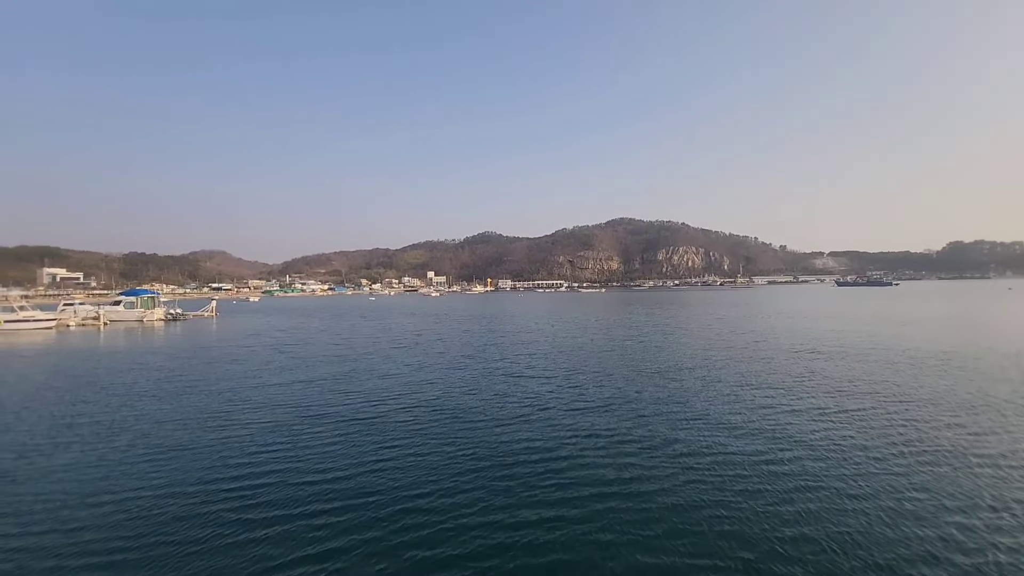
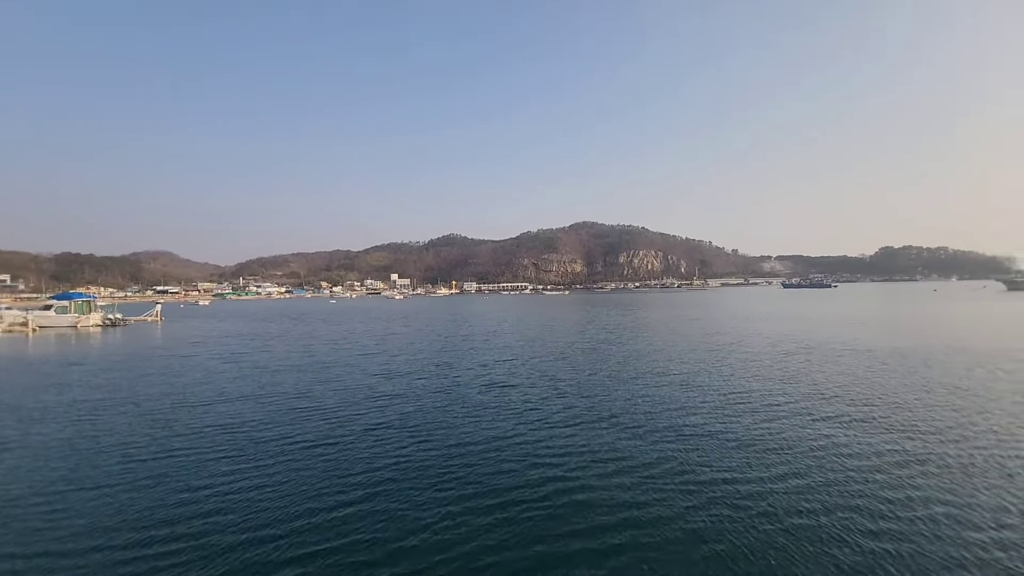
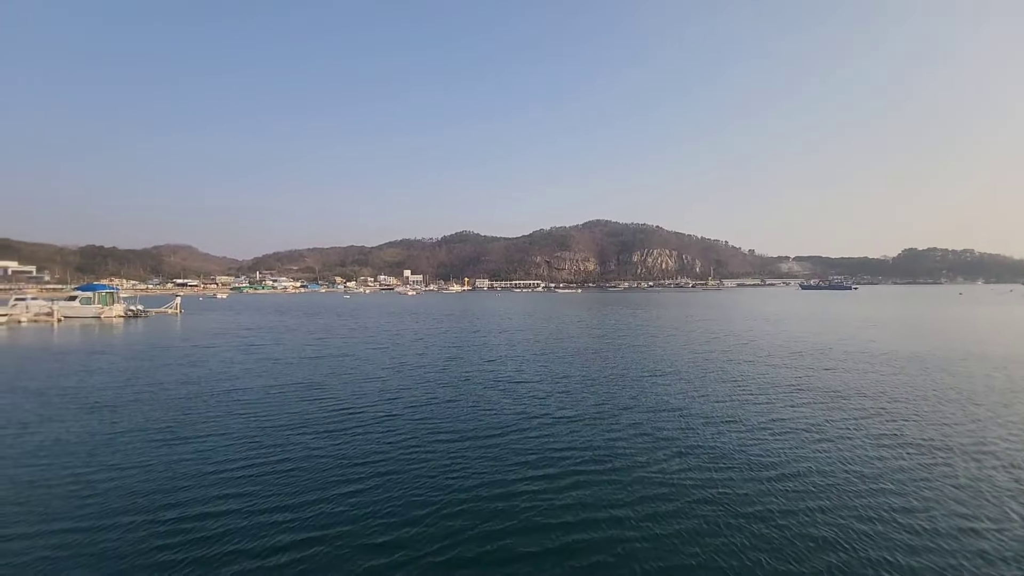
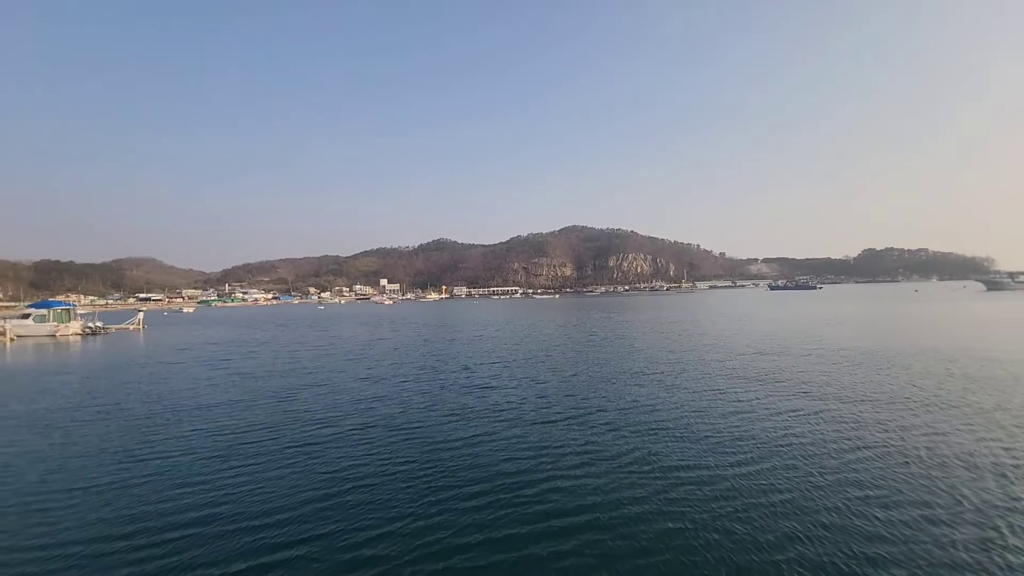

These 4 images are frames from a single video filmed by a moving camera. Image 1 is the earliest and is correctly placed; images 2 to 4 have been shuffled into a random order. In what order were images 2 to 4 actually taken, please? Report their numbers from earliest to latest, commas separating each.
4, 3, 2
